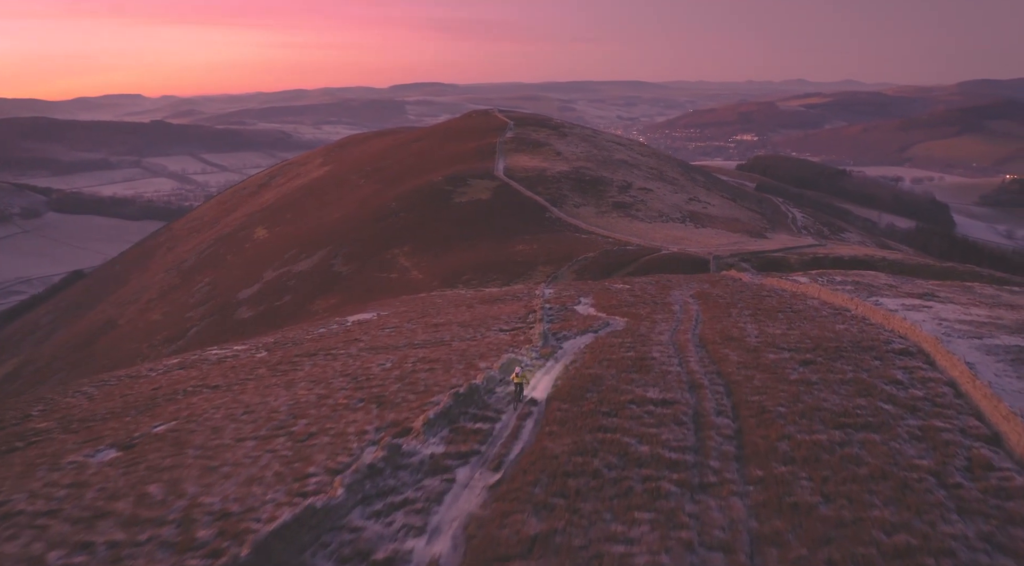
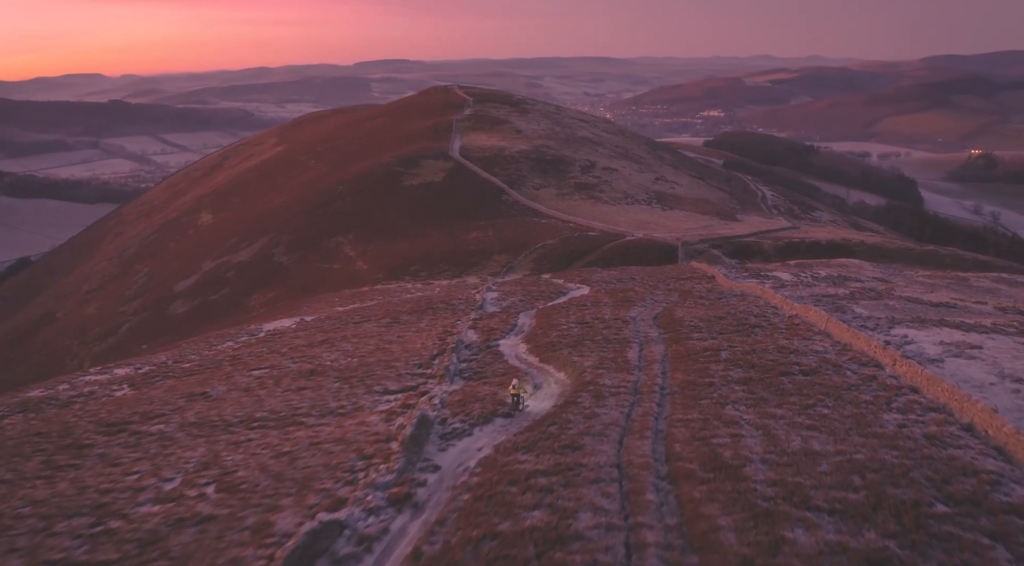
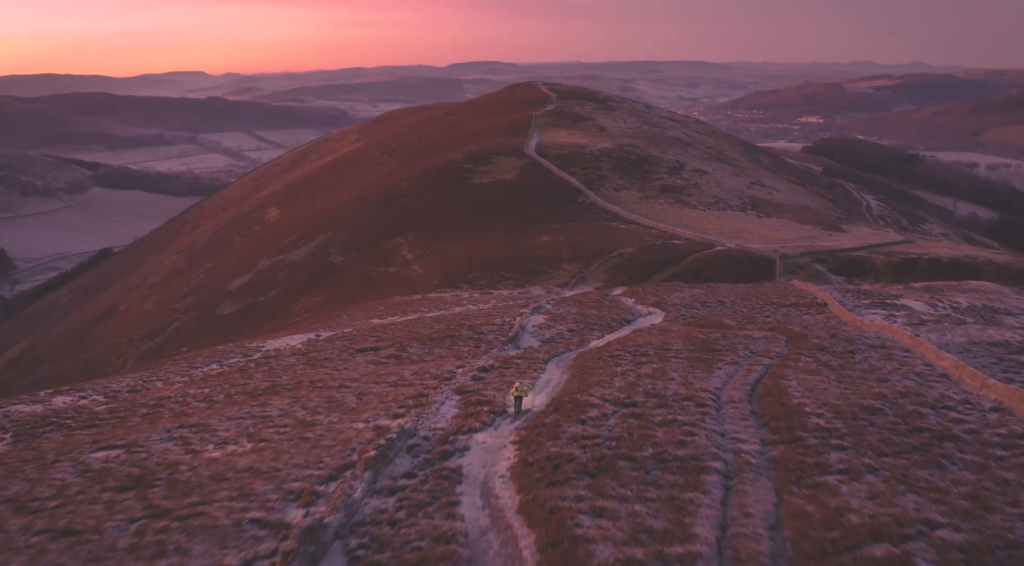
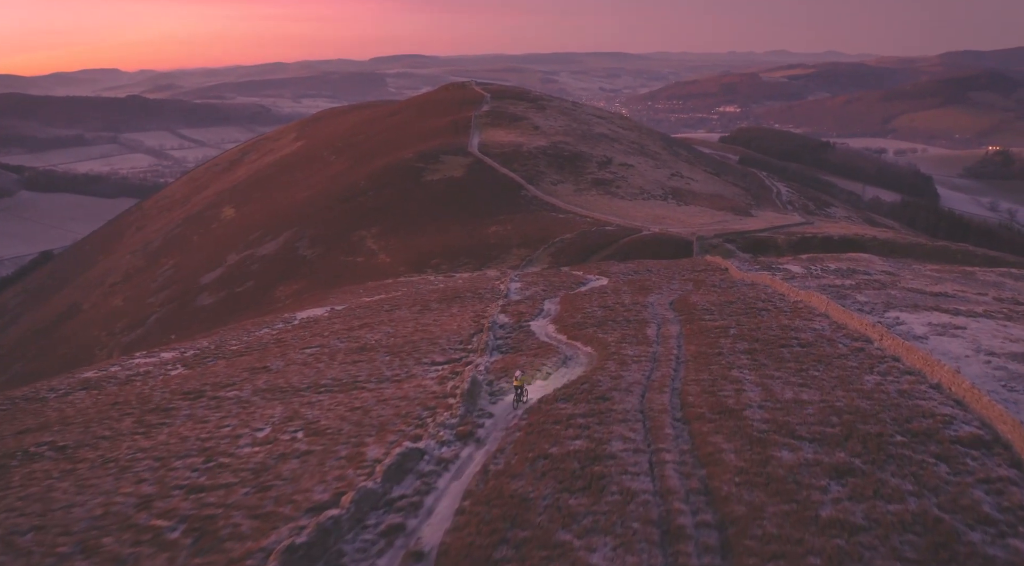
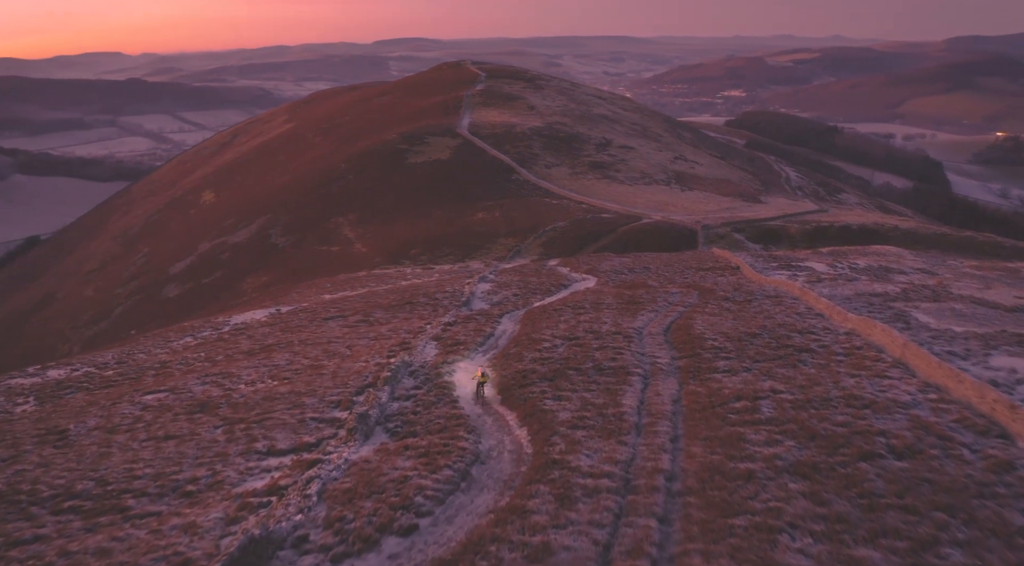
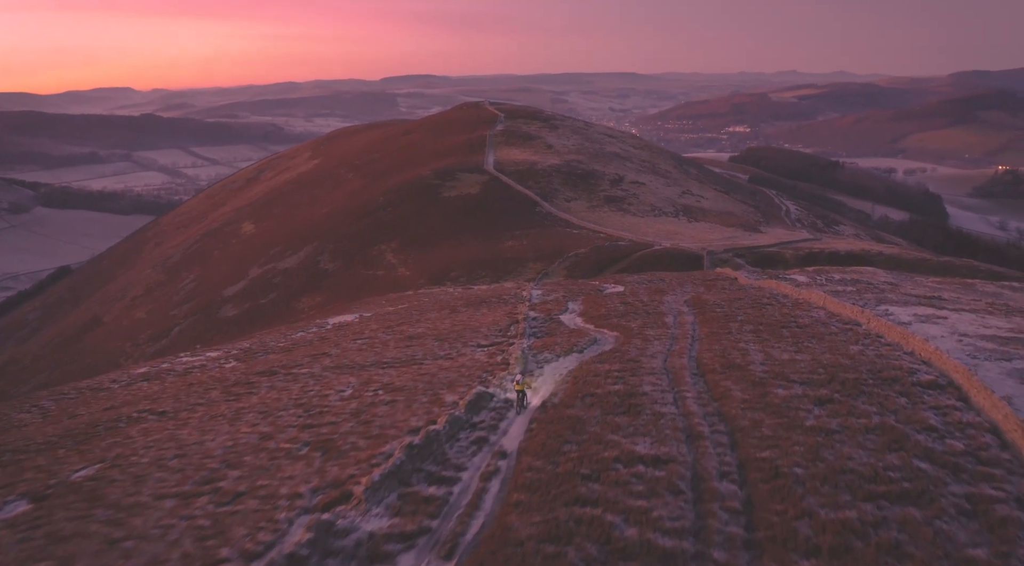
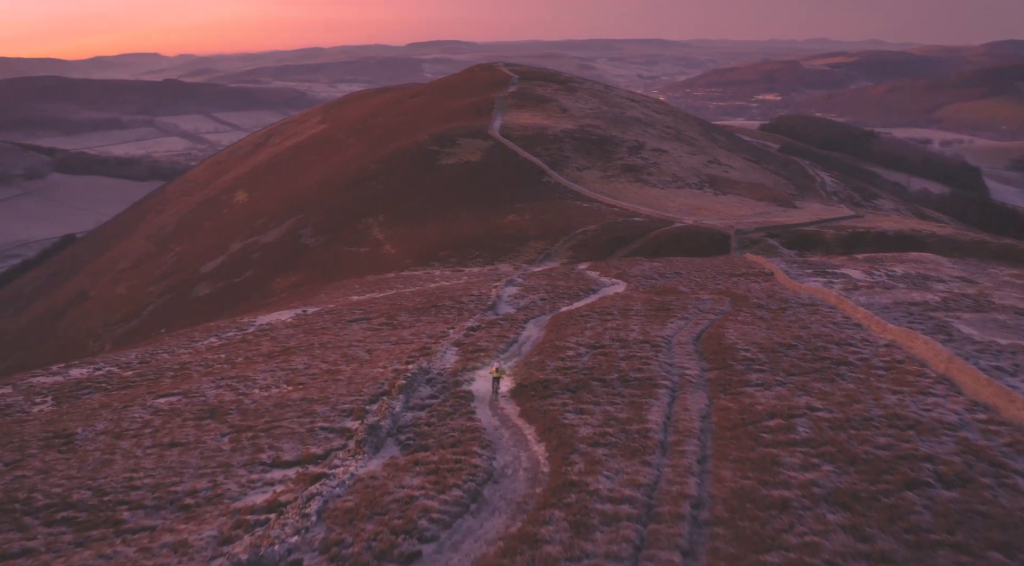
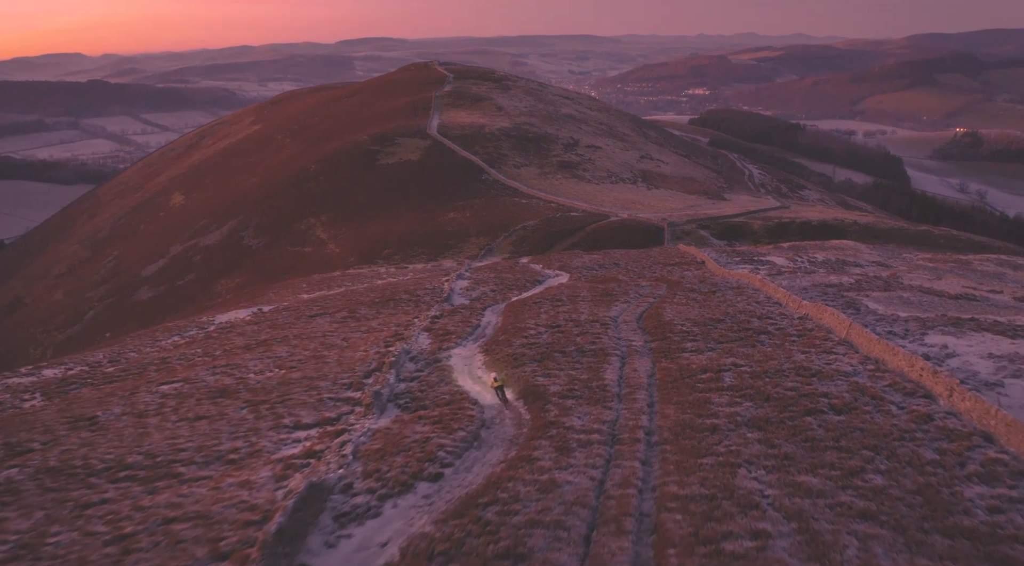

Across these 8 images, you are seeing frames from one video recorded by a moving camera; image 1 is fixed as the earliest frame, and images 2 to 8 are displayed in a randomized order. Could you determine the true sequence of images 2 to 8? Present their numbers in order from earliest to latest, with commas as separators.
6, 4, 2, 8, 5, 7, 3
